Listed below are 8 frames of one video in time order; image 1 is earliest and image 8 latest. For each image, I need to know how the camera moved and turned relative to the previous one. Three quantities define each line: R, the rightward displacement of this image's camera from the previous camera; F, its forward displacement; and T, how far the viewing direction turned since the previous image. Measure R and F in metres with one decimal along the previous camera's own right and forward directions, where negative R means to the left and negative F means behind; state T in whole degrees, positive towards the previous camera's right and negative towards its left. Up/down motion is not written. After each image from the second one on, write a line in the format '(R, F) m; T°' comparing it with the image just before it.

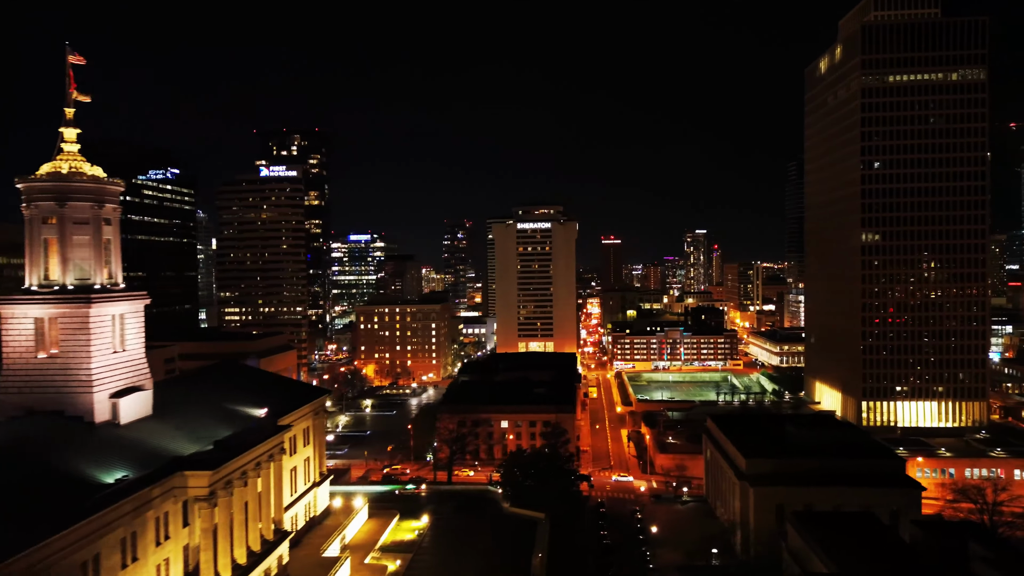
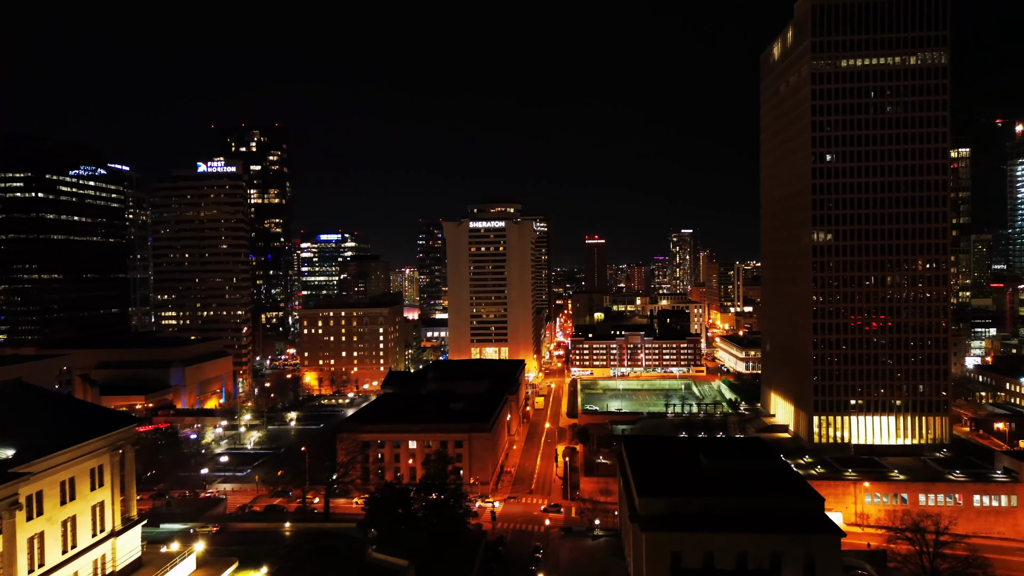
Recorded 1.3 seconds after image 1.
(+7.4, +6.8) m; 0°
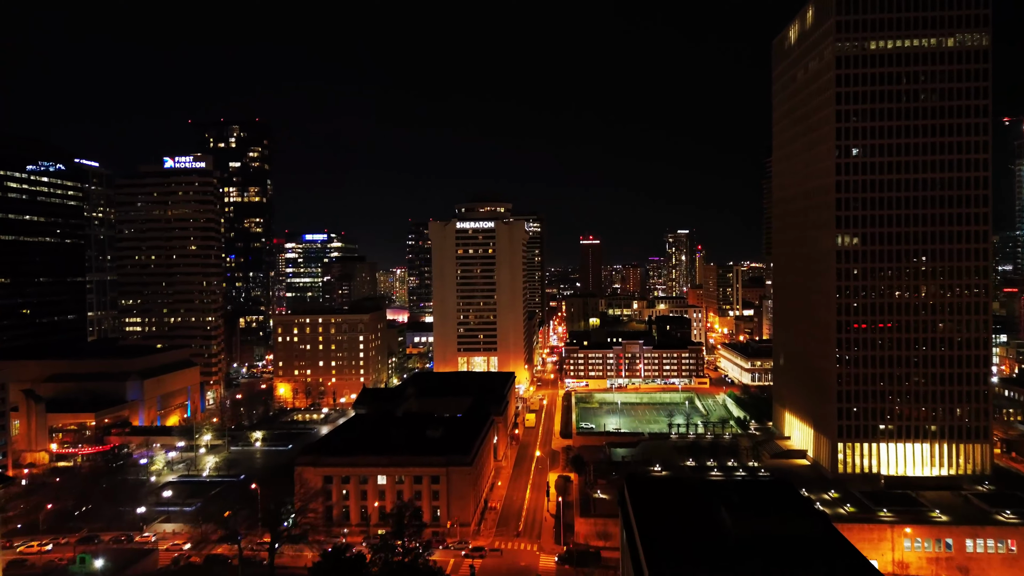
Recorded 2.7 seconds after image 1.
(+0.7, +8.2) m; 0°
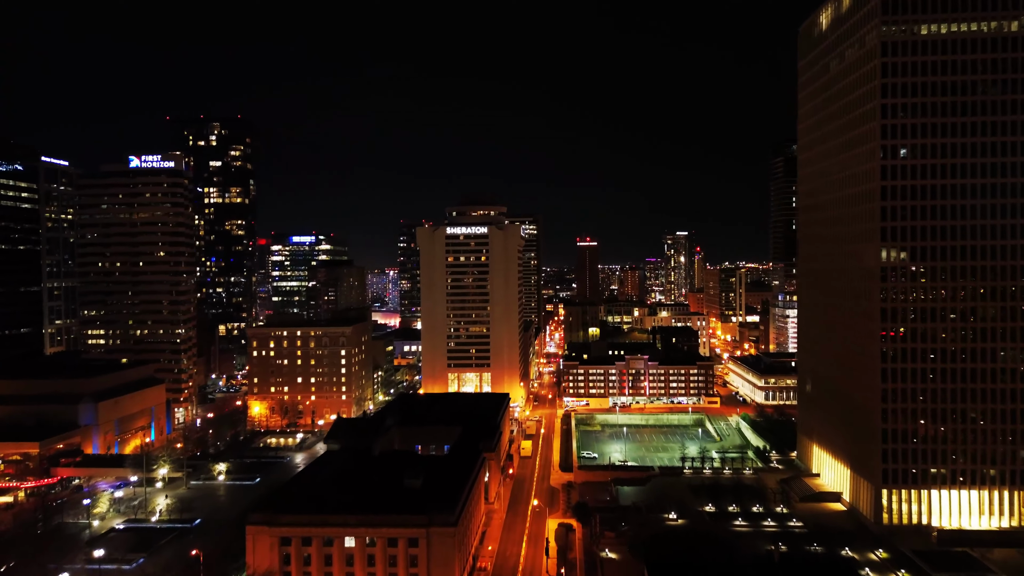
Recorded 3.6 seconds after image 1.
(+0.1, +8.7) m; 0°
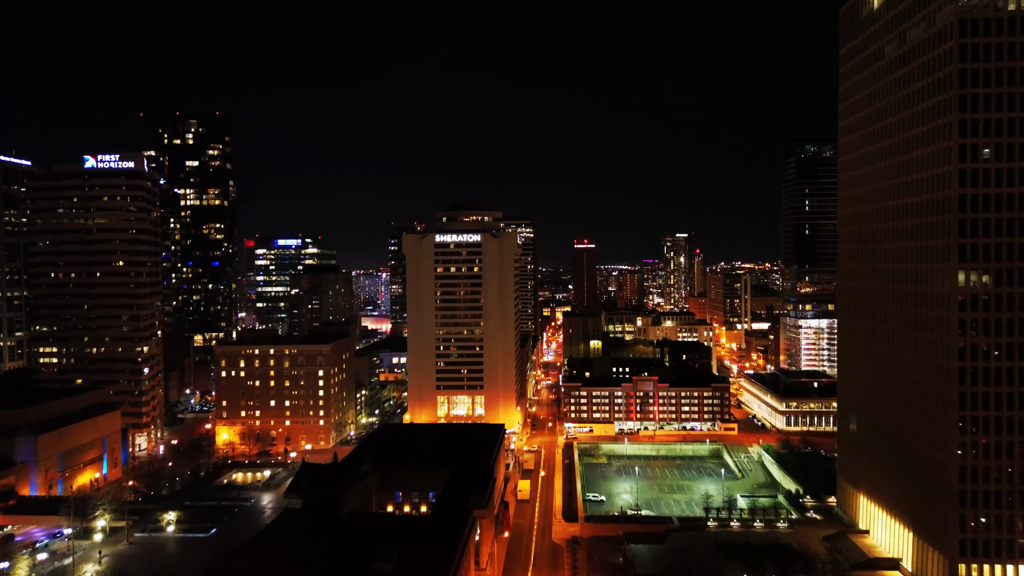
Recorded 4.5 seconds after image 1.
(0.0, +10.0) m; 0°
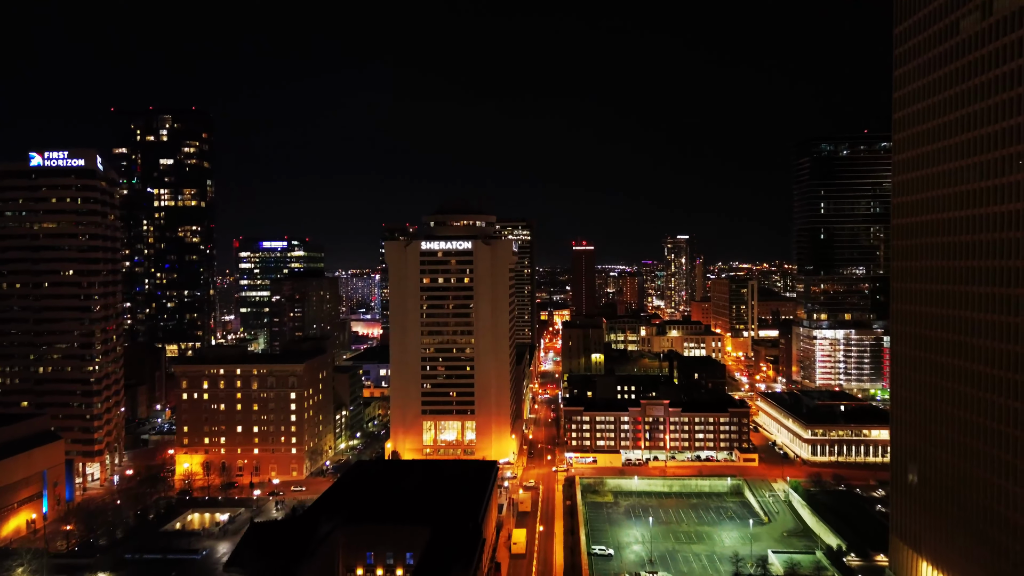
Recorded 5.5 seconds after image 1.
(+0.3, +9.9) m; 0°
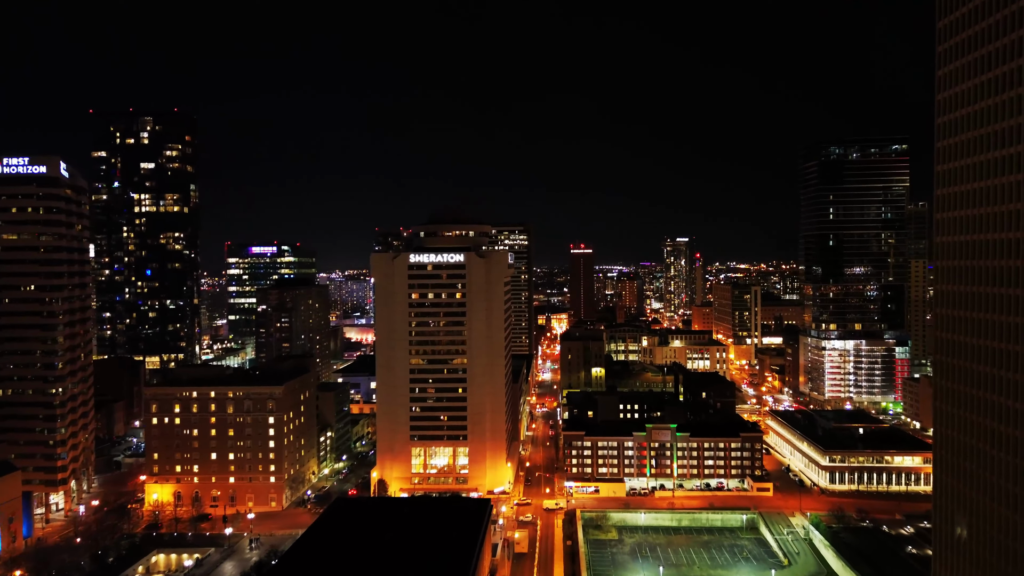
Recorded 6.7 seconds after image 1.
(+0.2, +6.1) m; 0°
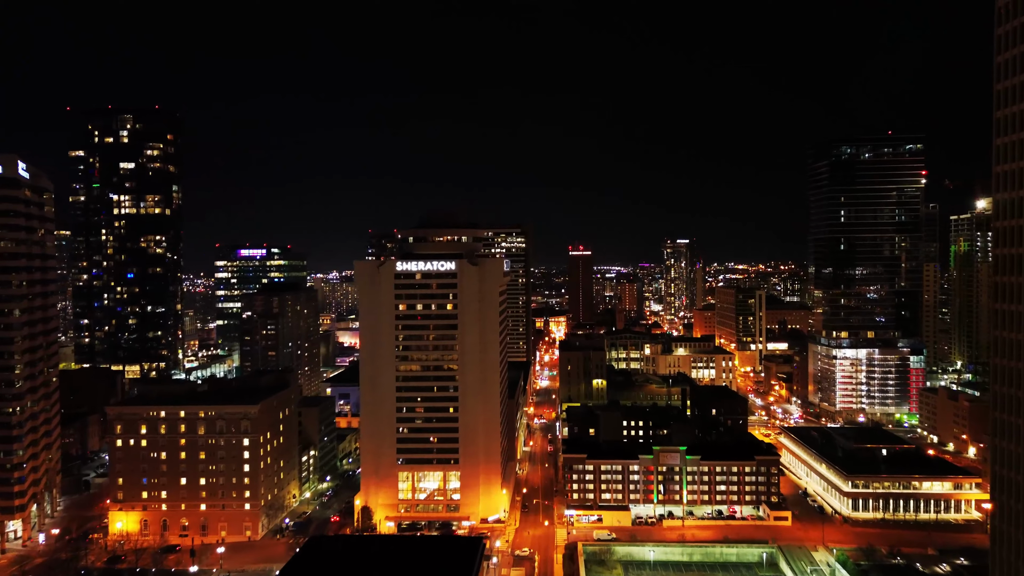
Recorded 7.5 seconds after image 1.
(+0.2, +6.3) m; 0°
